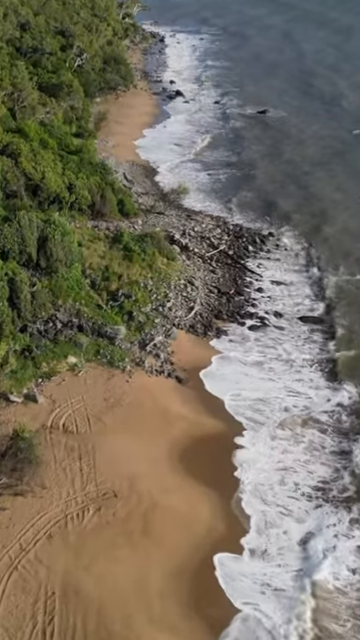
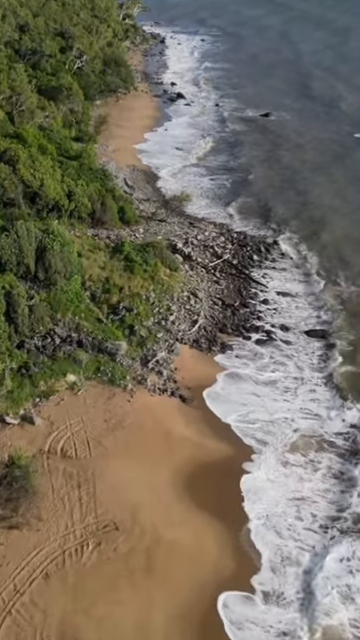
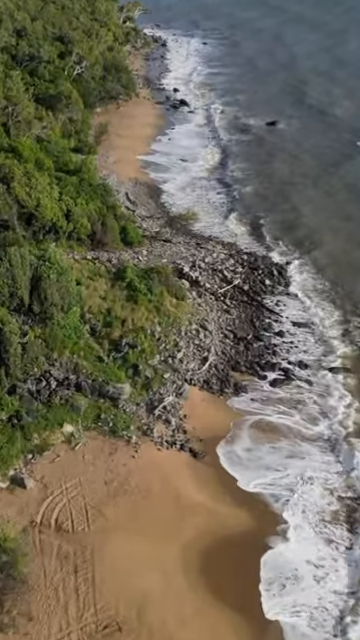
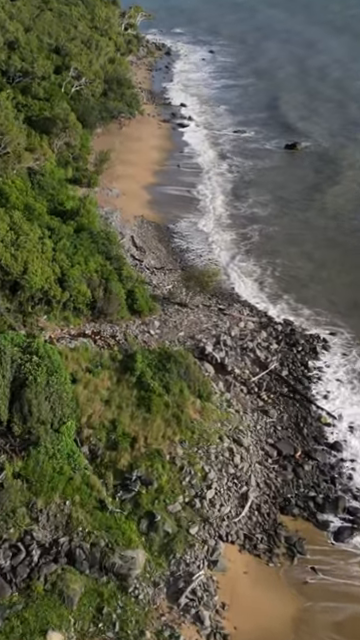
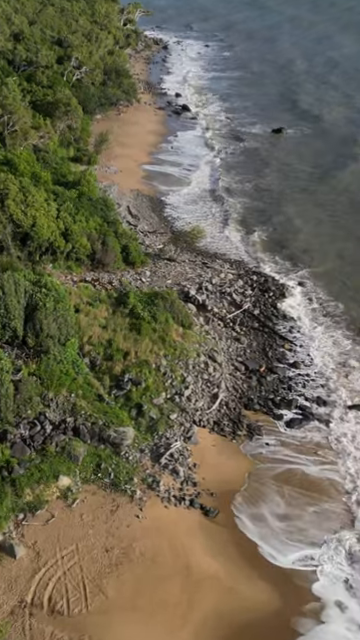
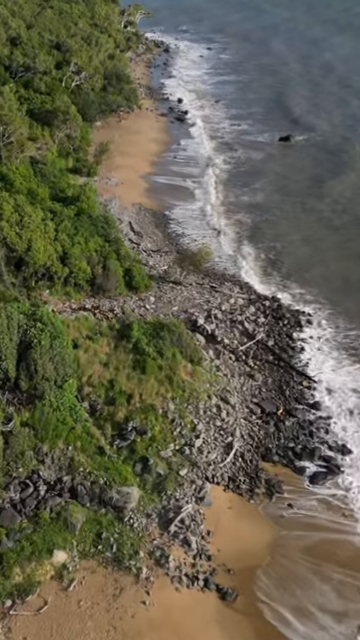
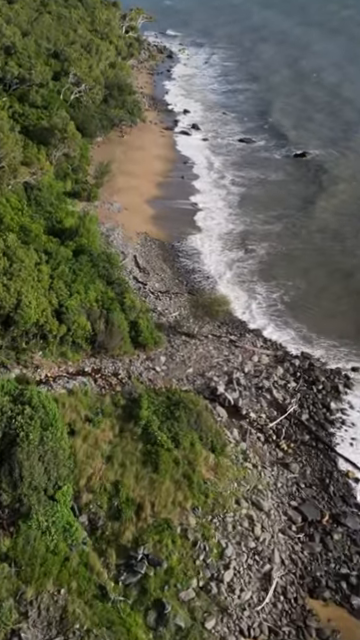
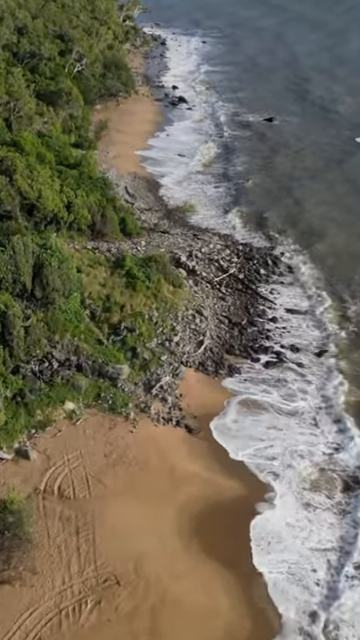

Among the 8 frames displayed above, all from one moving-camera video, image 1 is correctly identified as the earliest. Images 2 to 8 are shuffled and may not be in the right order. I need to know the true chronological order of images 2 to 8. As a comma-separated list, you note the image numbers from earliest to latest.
2, 8, 3, 5, 6, 4, 7
